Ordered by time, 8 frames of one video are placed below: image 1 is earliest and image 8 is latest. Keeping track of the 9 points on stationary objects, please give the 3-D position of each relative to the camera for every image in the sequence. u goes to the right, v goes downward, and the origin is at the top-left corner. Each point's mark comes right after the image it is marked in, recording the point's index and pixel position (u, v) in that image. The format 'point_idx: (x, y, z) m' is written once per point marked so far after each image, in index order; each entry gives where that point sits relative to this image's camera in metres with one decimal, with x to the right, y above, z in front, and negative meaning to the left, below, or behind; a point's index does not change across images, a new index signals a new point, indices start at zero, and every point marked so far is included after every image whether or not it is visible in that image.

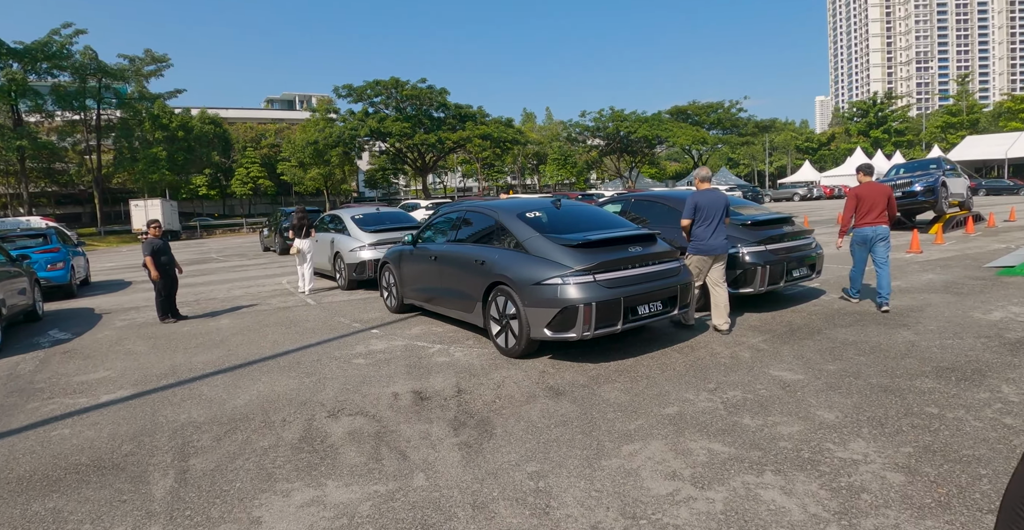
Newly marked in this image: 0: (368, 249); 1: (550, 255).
0: (-2.7, +0.3, +10.2) m
1: (+0.4, +0.1, +5.5) m
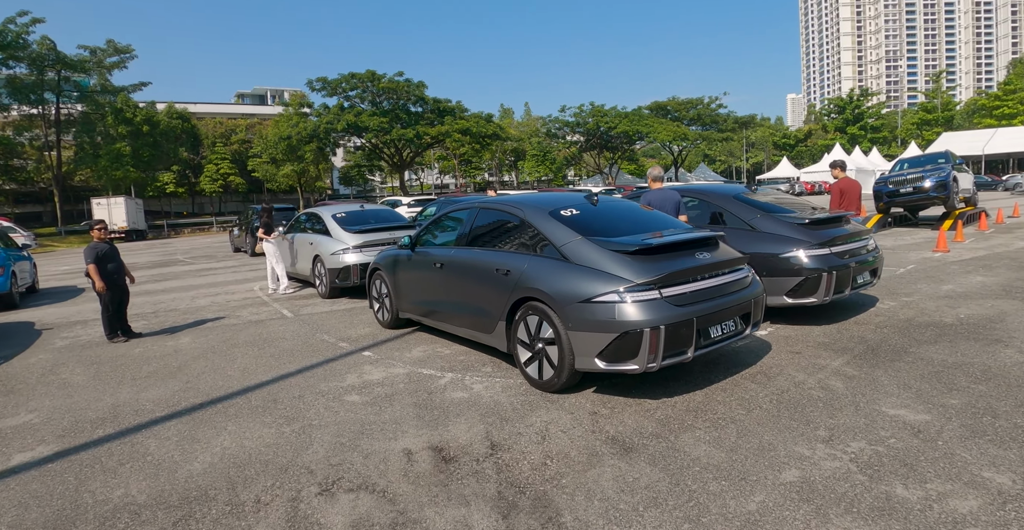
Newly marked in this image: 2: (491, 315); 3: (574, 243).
0: (-2.6, +0.2, +8.9) m
1: (+0.7, 0.0, +4.3) m
2: (-0.2, -0.5, +5.1) m
3: (+0.6, +0.2, +4.6) m
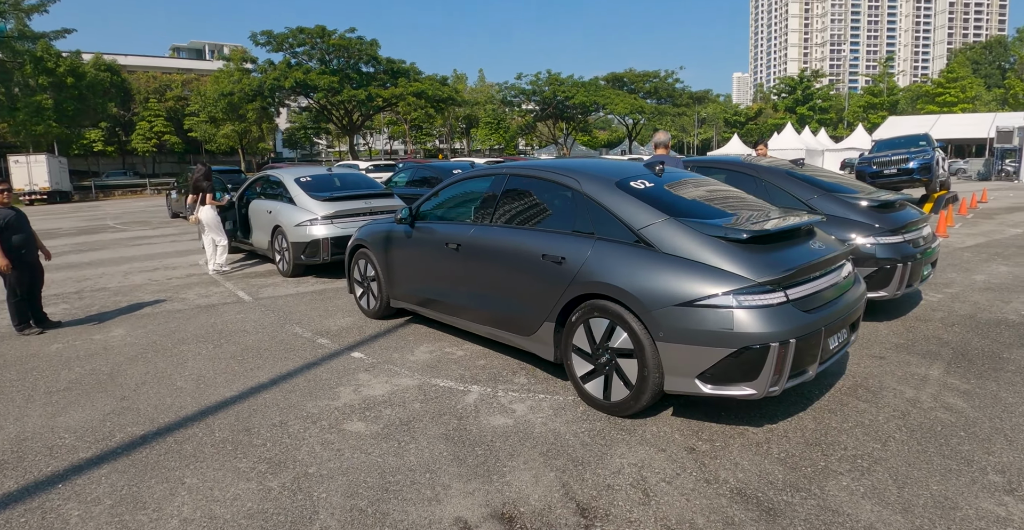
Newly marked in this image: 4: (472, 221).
0: (-2.6, +0.6, +7.6) m
1: (+1.1, 0.0, +3.3) m
2: (+0.2, -0.4, +4.0) m
3: (+0.9, +0.2, +3.5) m
4: (-0.3, +0.4, +4.7) m
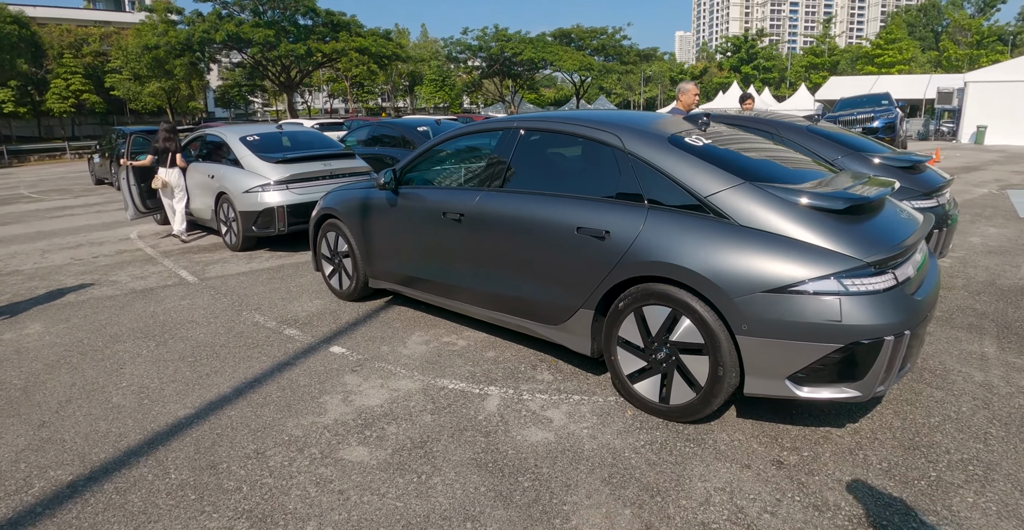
0: (-2.8, +0.9, +6.6) m
1: (+1.3, +0.2, +2.6) m
2: (+0.3, -0.2, +3.4) m
3: (+1.1, +0.4, +2.9) m
4: (-0.2, +0.5, +3.9) m
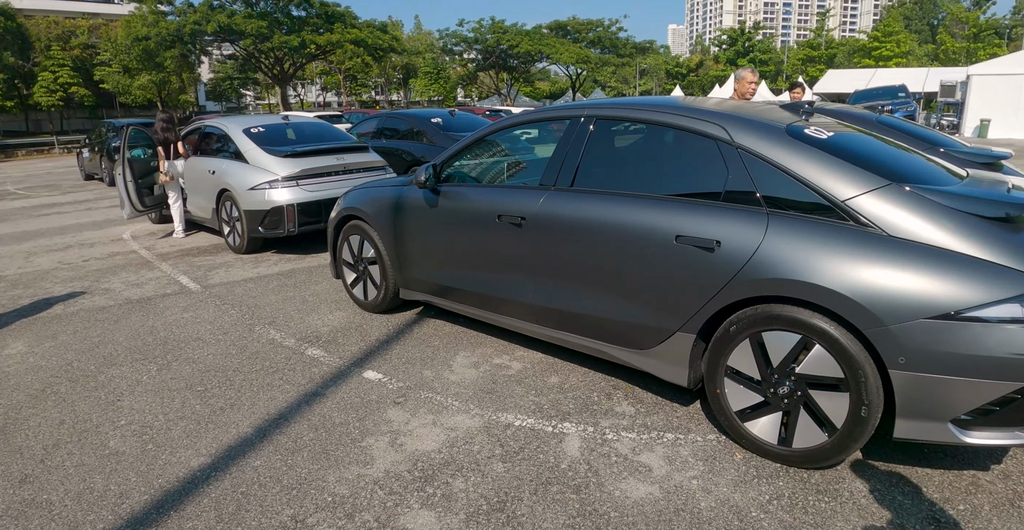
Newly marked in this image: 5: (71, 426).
0: (-2.4, +0.8, +6.0) m
1: (+1.7, +0.1, +2.1) m
2: (+0.7, -0.3, +2.8) m
3: (+1.5, +0.3, +2.3) m
4: (+0.1, +0.5, +3.3) m
5: (-2.3, -0.8, +3.0) m
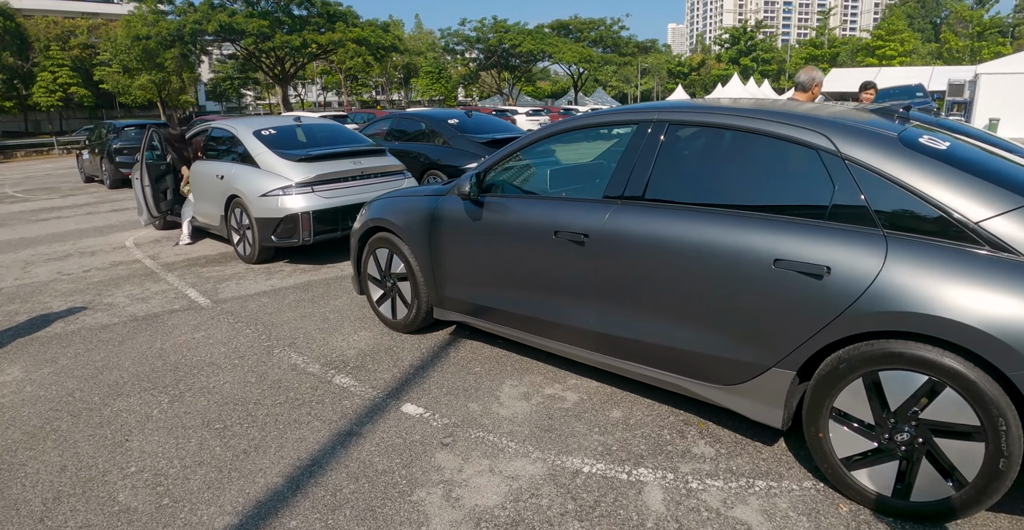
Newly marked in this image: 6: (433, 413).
0: (-2.1, +0.7, +5.6) m
1: (+2.0, 0.0, +1.7) m
2: (+1.0, -0.4, +2.5) m
3: (+1.8, +0.2, +2.0) m
4: (+0.4, +0.4, +3.0) m
5: (-2.0, -0.9, +2.6) m
6: (-0.4, -0.8, +3.1) m
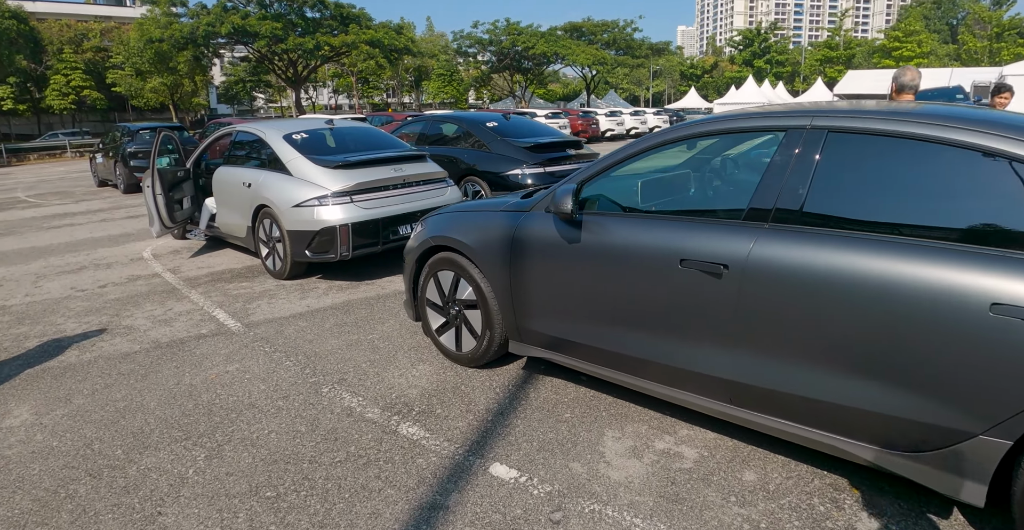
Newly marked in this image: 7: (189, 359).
0: (-1.6, +0.6, +5.1) m
1: (+2.5, -0.2, +1.2) m
2: (+1.5, -0.5, +1.9) m
3: (+2.3, +0.1, +1.4) m
4: (+0.9, +0.2, +2.4) m
5: (-1.5, -1.1, +2.1) m
6: (+0.1, -0.9, +2.5) m
7: (-2.2, -0.7, +3.8) m
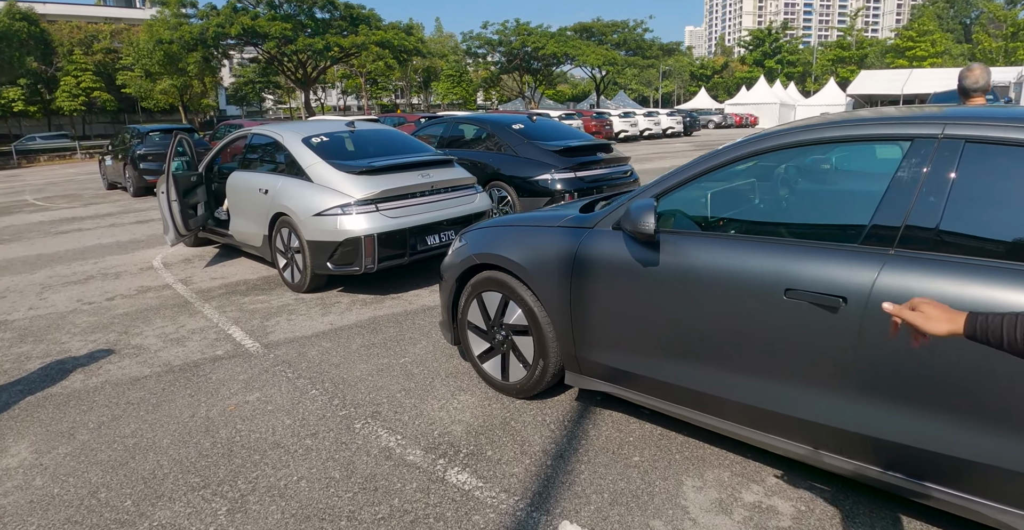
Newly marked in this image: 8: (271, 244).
0: (-1.3, +0.5, +4.7) m
1: (+2.8, -0.3, +0.8) m
2: (+1.8, -0.6, +1.5) m
3: (+2.6, -0.1, +1.0) m
4: (+1.2, +0.1, +2.0) m
5: (-1.3, -1.2, +1.8) m
6: (+0.3, -1.0, +2.1) m
7: (-1.9, -0.8, +3.4) m
8: (-2.4, +0.3, +5.5) m
